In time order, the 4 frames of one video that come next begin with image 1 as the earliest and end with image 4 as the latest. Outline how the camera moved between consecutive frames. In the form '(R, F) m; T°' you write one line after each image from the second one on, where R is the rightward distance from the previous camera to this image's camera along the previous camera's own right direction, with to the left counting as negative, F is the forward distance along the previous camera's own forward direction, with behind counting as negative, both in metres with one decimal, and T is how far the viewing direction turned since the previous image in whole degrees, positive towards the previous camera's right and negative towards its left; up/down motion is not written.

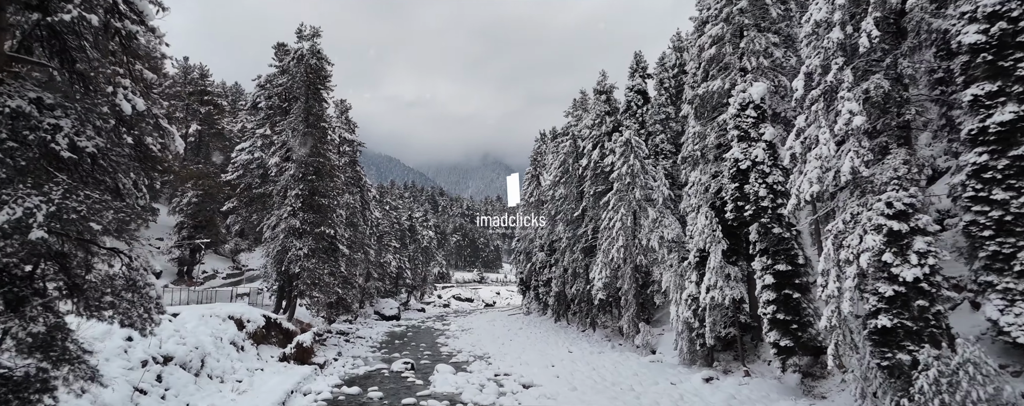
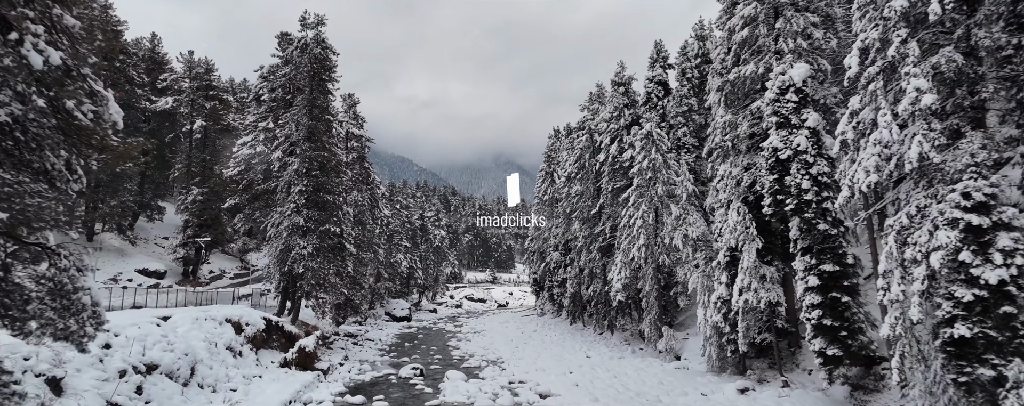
(-0.1, +1.3) m; -1°
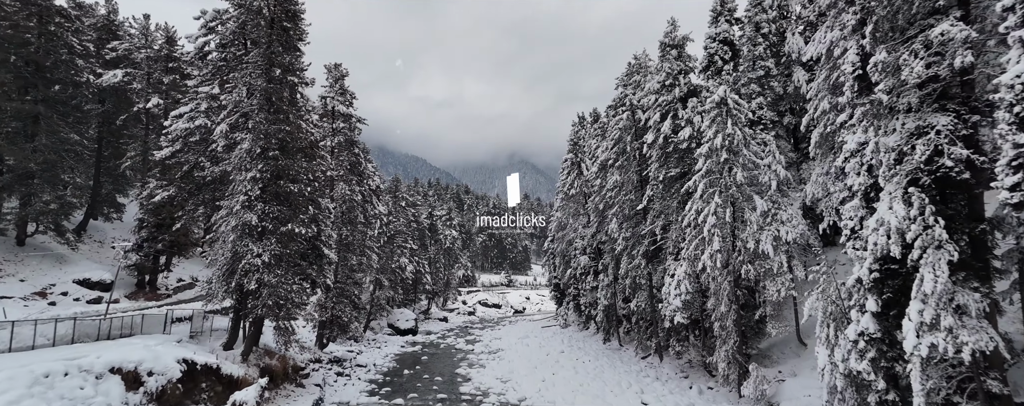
(-0.5, +6.0) m; -2°
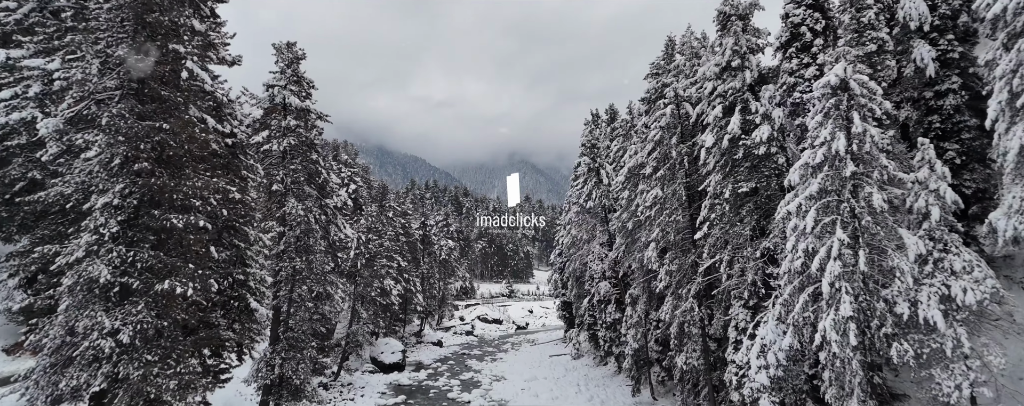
(-0.3, +6.3) m; 0°
